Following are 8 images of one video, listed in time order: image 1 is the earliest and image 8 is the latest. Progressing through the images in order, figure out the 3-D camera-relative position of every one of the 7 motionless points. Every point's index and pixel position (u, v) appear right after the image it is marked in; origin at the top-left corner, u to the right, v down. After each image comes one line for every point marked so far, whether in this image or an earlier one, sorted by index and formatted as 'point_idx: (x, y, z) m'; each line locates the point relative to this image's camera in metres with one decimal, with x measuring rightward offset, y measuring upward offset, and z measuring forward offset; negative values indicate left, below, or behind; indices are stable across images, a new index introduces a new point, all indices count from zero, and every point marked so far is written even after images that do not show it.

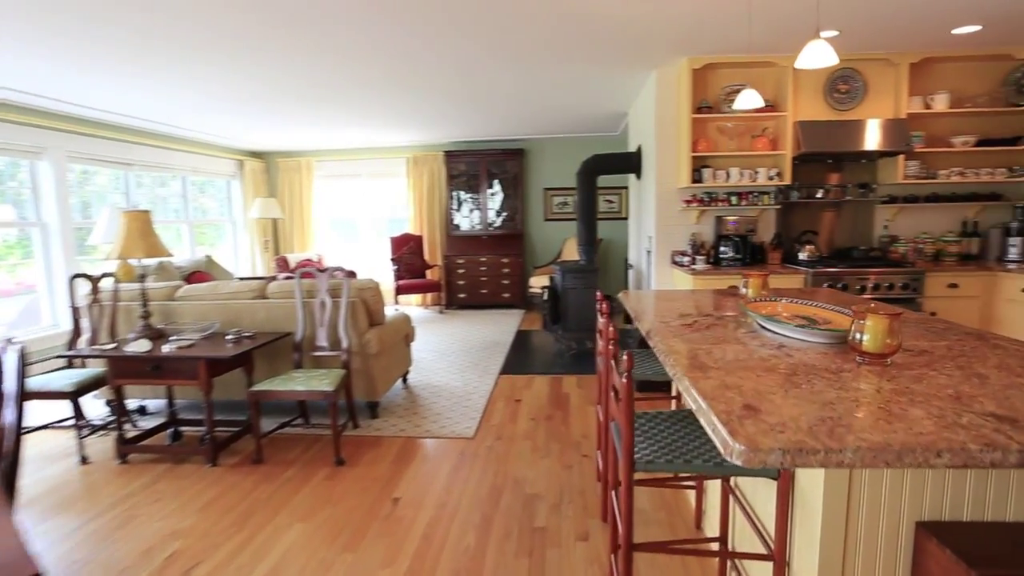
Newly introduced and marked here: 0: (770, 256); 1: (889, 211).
0: (+2.0, +0.2, +4.4) m
1: (+2.9, +0.6, +4.5) m
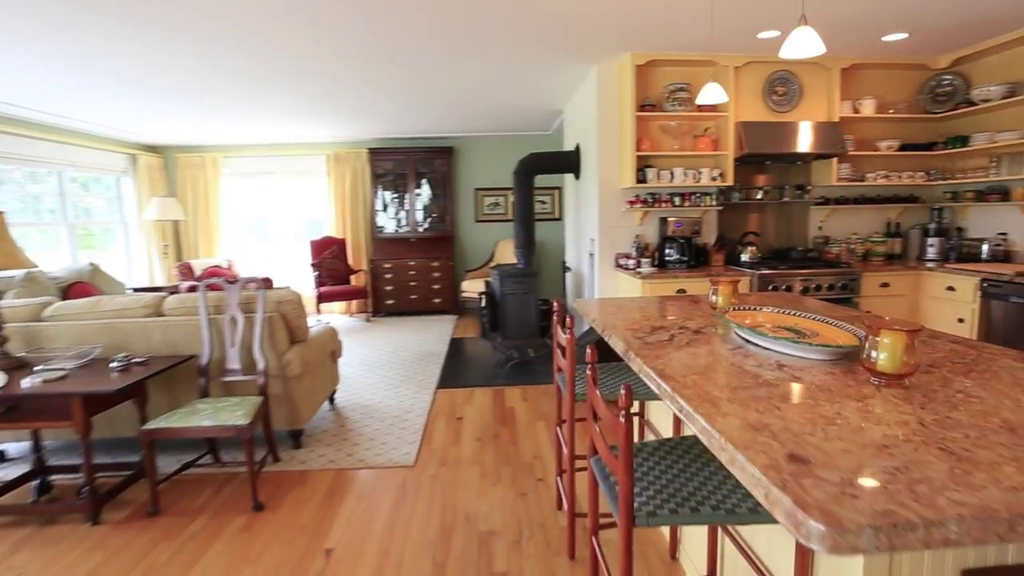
0: (+1.5, +0.2, +4.3) m
1: (+2.5, +0.6, +4.6) m
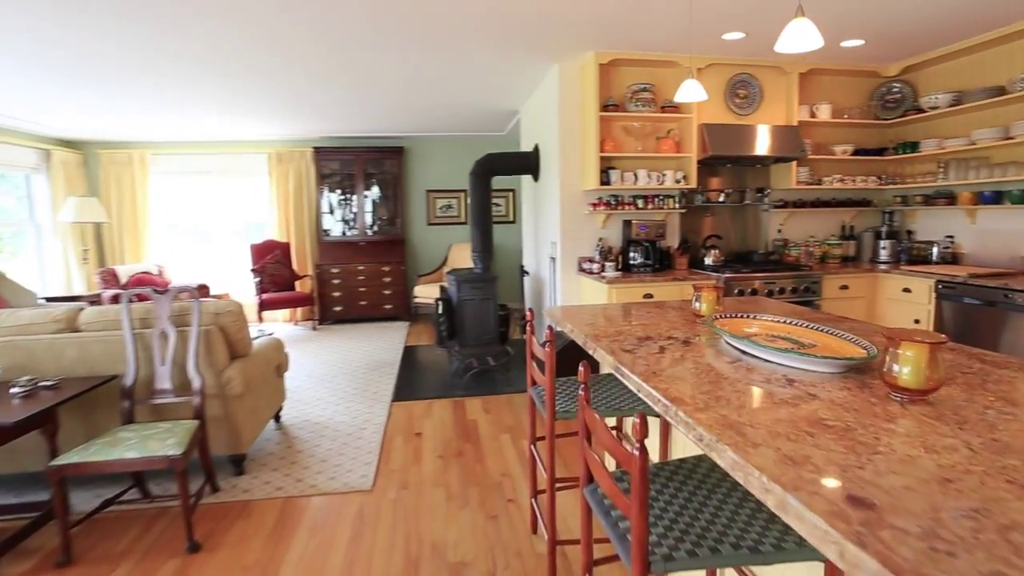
0: (+1.2, +0.2, +4.3) m
1: (+2.1, +0.6, +4.6) m
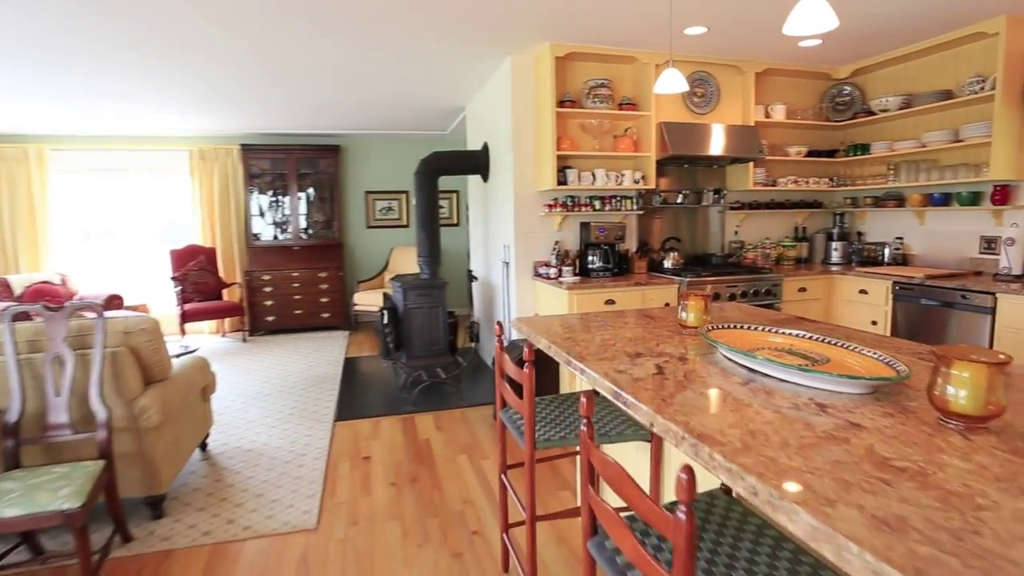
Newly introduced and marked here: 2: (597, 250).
0: (+0.9, +0.2, +4.1) m
1: (+1.8, +0.5, +4.5) m
2: (+0.6, +0.3, +4.0) m
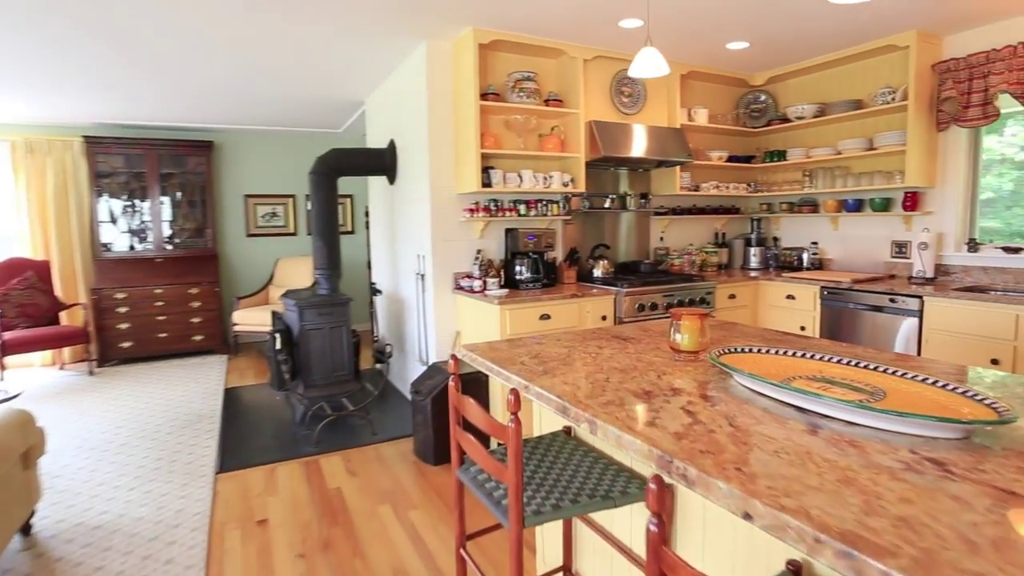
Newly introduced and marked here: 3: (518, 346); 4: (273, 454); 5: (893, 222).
0: (+0.3, +0.1, +3.8) m
1: (+1.1, +0.5, +4.4) m
2: (+0.1, +0.2, +3.6) m
3: (0.0, -0.2, +1.9) m
4: (-1.4, -1.0, +3.4) m
5: (+2.5, +0.4, +3.8) m
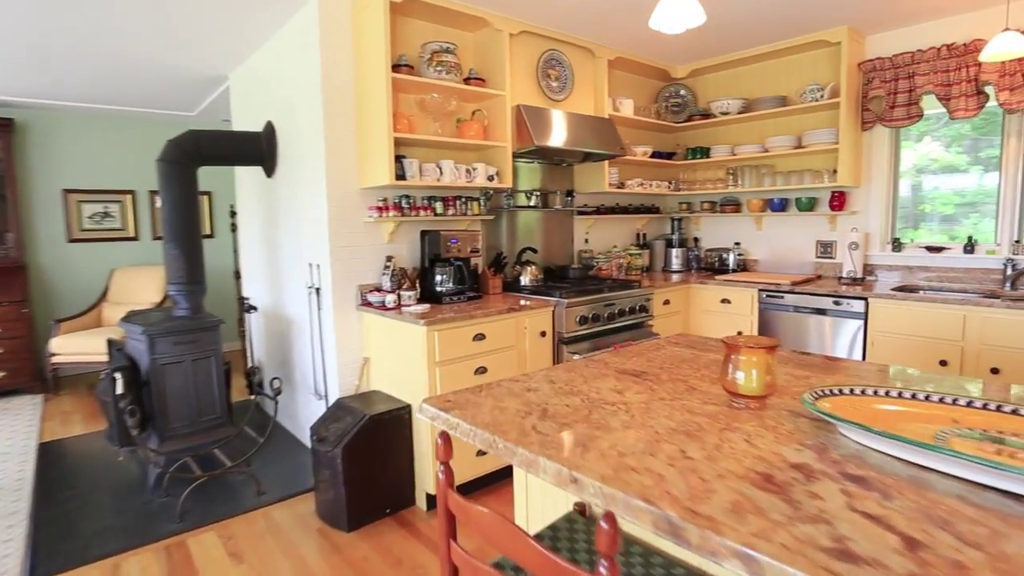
0: (-0.1, 0.0, +3.3) m
1: (+0.5, +0.4, +4.0) m
2: (-0.3, +0.1, +3.1) m
3: (0.0, -0.3, +1.4) m
4: (-1.7, -1.1, +2.5) m
5: (+2.0, +0.4, +3.7) m
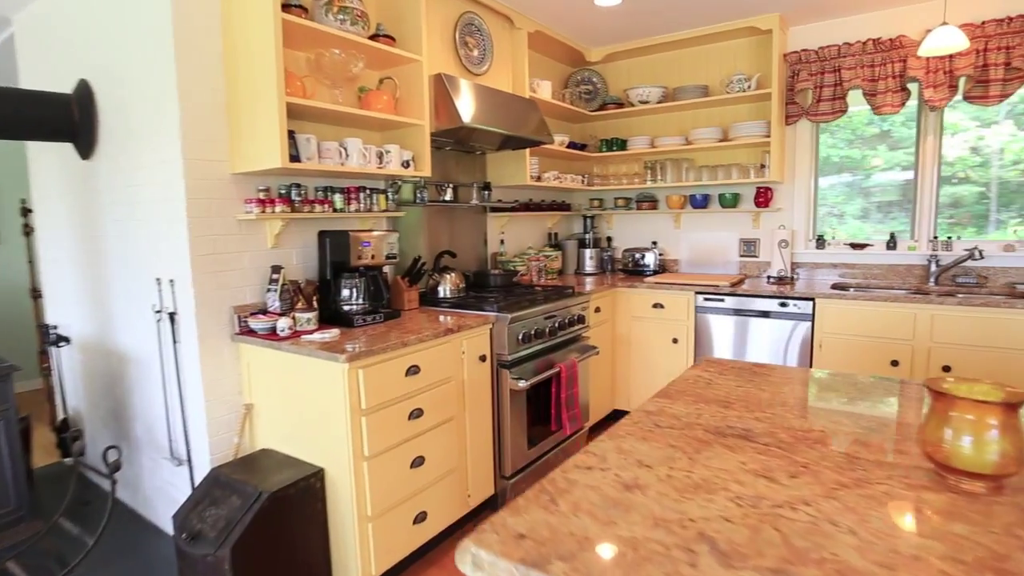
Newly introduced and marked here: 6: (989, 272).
0: (-0.5, 0.0, +2.6) m
1: (-0.1, +0.4, +3.5) m
2: (-0.6, 0.0, +2.4) m
3: (+0.1, -0.3, +0.8) m
4: (-1.7, -1.2, +1.5) m
5: (+1.4, +0.4, +3.6) m
6: (+2.4, +0.1, +3.0) m
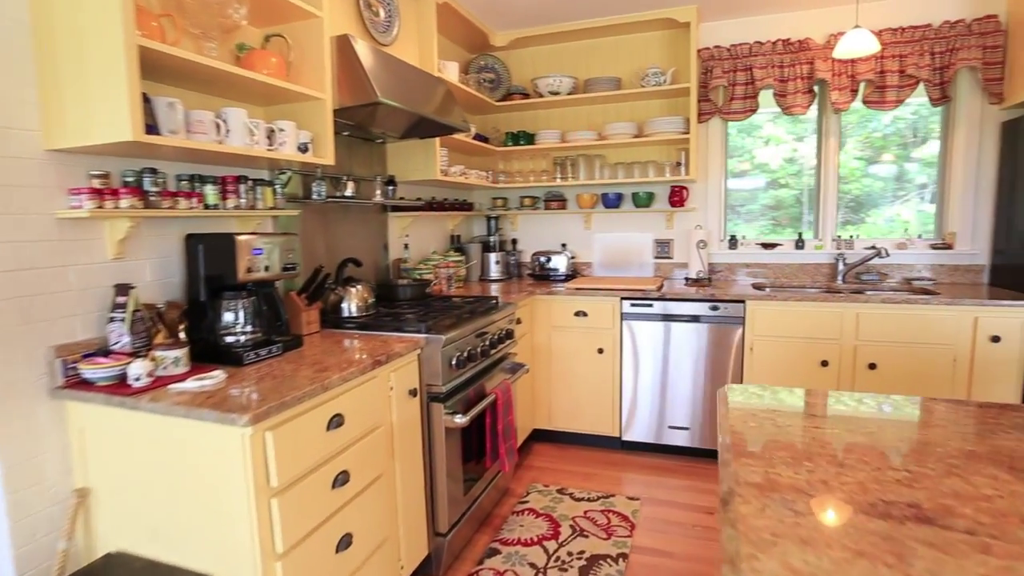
0: (-0.7, -0.1, +2.1) m
1: (-0.6, +0.3, +3.0) m
2: (-0.8, 0.0, +1.8) m
3: (+0.3, -0.3, +0.5) m
4: (-1.6, -1.3, +0.6) m
5: (+0.8, +0.4, +3.5) m
6: (+2.0, +0.1, +3.1) m
